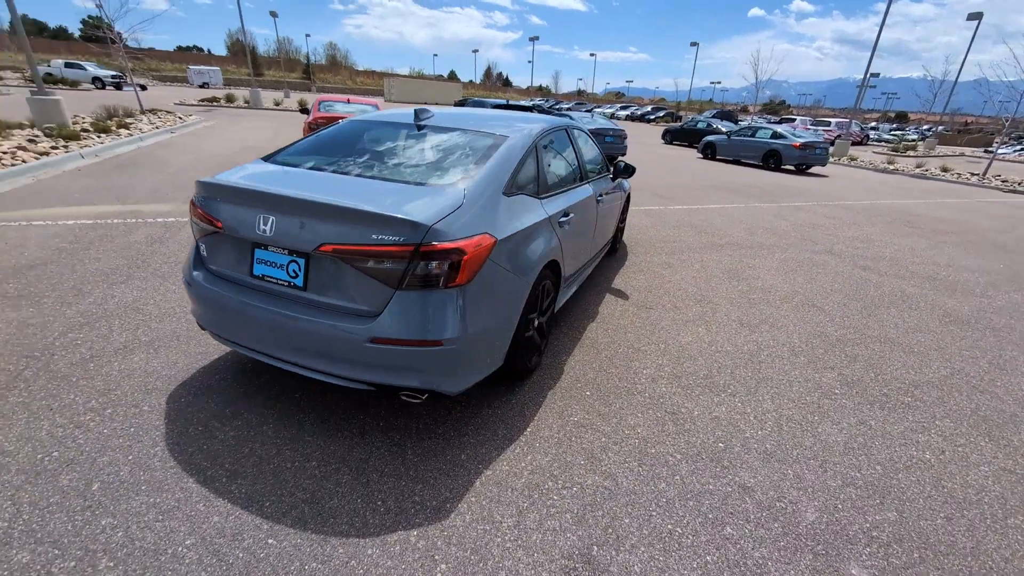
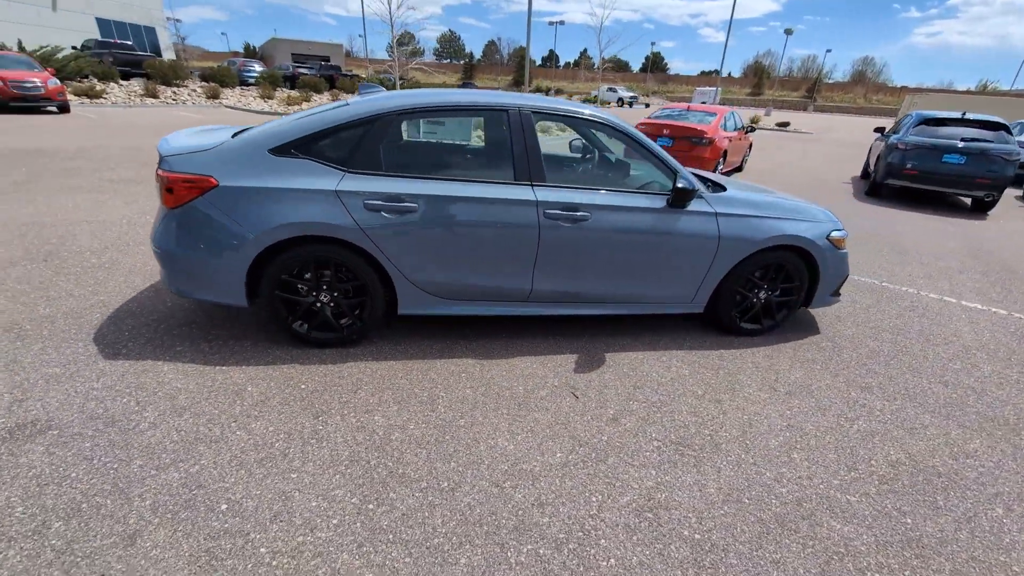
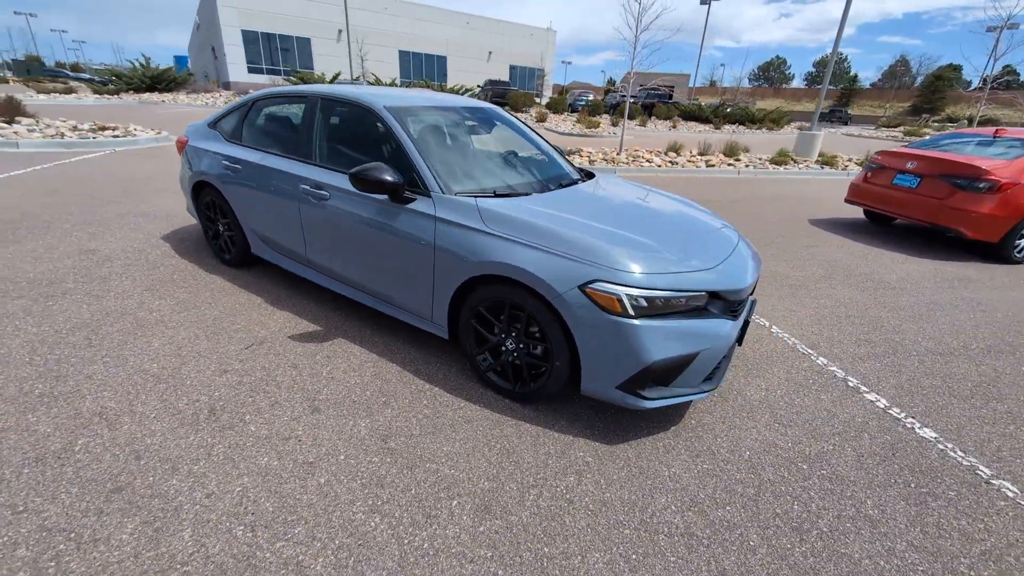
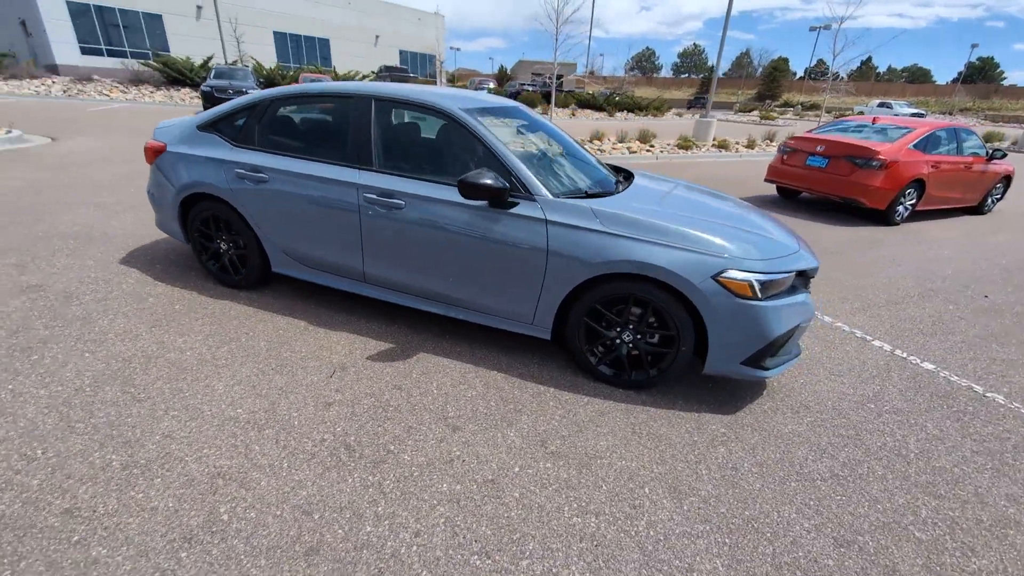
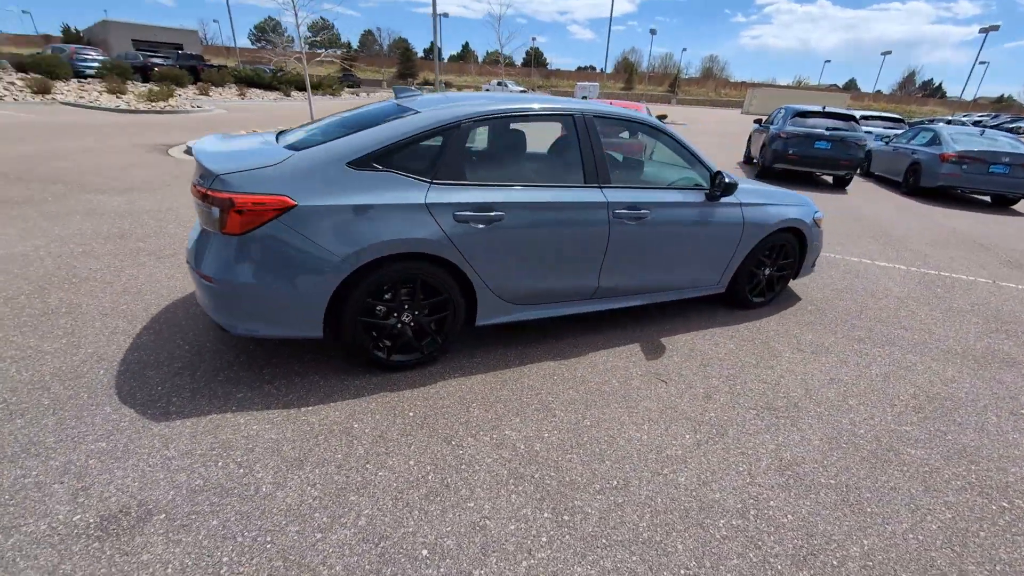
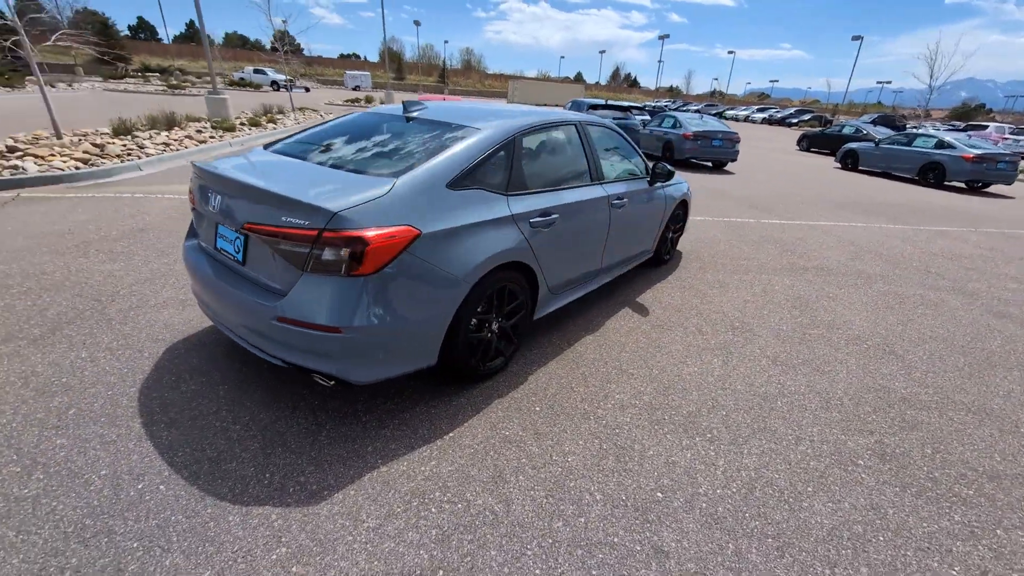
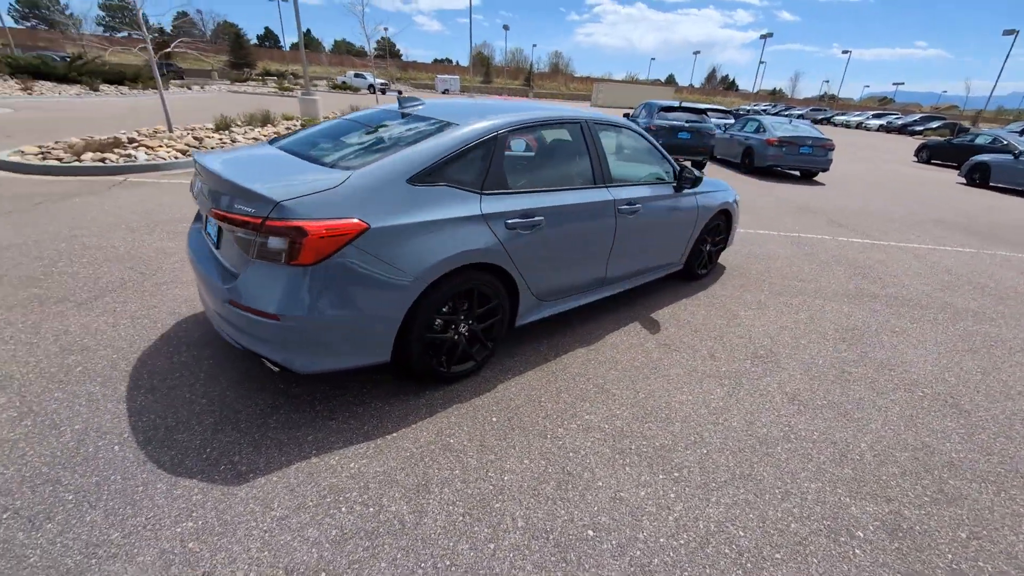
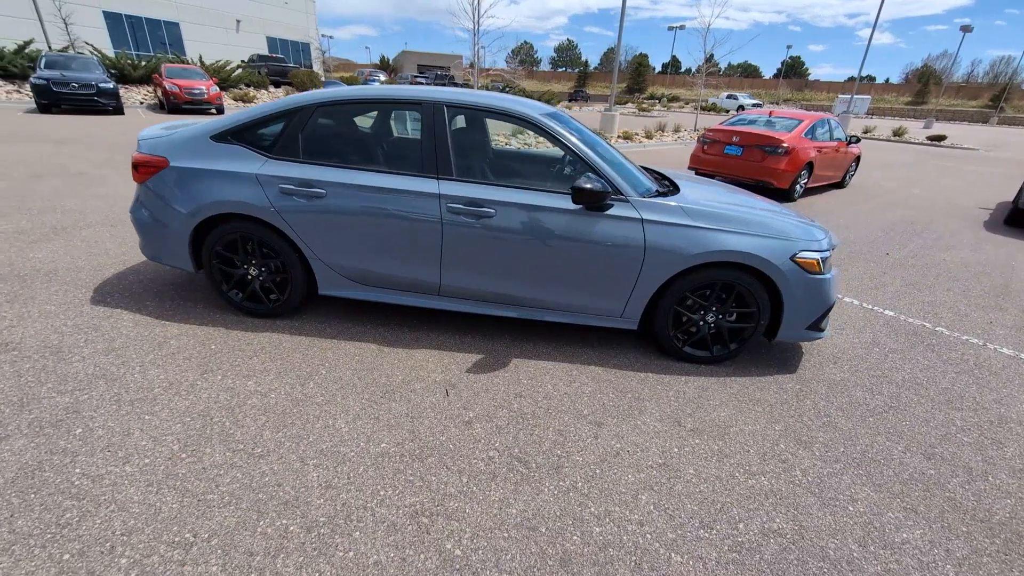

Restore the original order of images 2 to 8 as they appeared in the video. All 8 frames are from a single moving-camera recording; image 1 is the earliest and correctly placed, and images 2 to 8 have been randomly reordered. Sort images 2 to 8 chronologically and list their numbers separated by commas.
6, 7, 5, 2, 8, 4, 3
